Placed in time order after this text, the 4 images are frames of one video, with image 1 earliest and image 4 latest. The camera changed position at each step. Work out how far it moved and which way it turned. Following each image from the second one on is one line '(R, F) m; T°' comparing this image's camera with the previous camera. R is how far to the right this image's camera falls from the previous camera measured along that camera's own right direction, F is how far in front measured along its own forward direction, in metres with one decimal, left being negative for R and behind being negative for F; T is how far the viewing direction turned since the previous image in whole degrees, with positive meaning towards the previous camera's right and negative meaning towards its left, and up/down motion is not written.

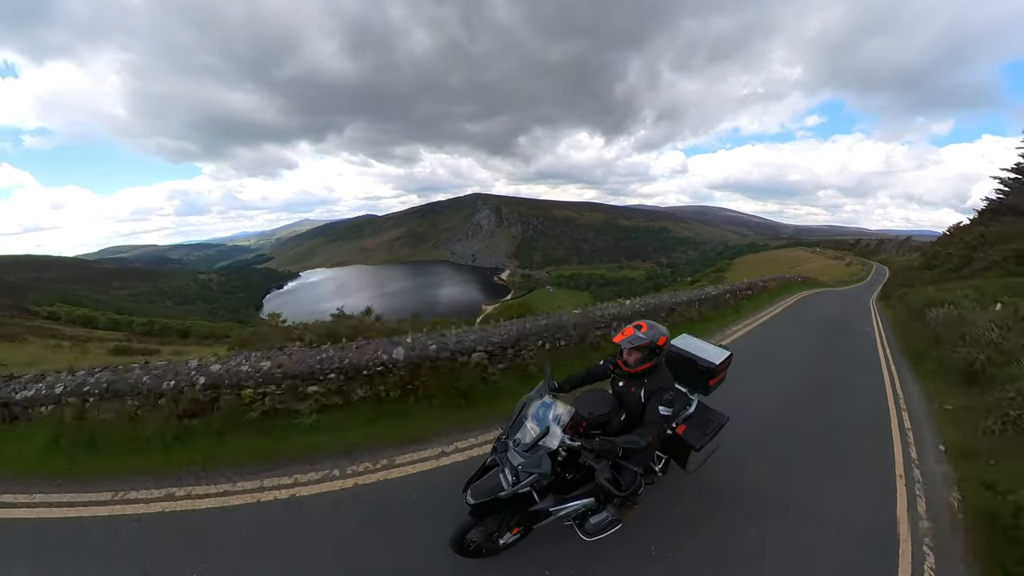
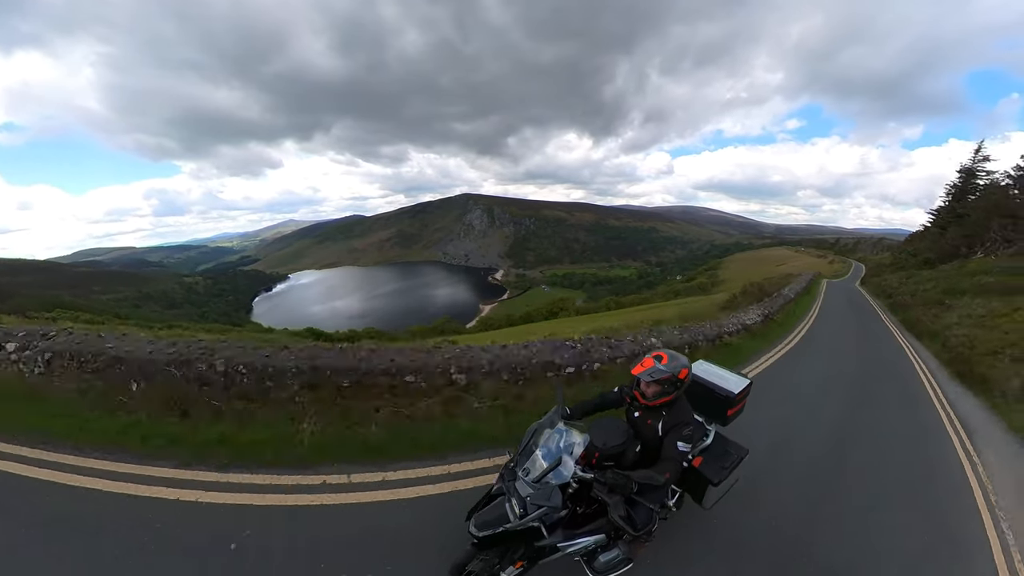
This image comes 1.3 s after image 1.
(-0.8, -0.1) m; +3°
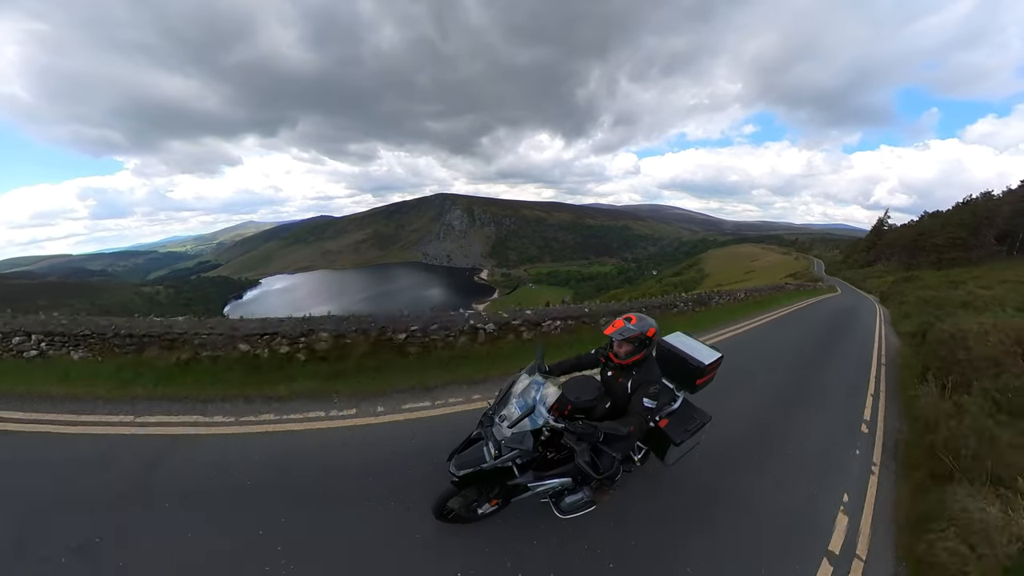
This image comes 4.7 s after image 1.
(-2.0, 0.0) m; +7°
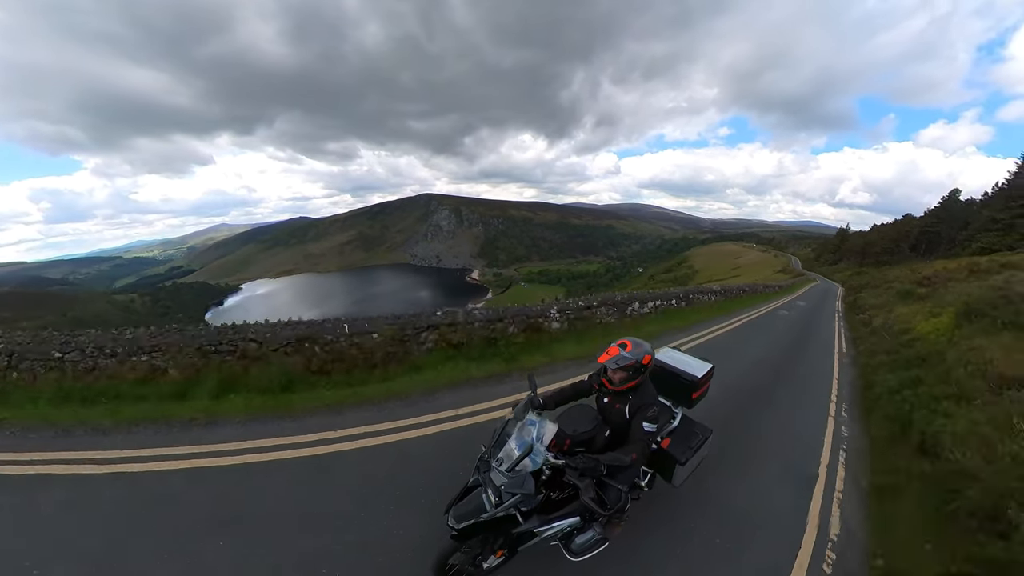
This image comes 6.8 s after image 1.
(-1.3, 0.0) m; +4°
